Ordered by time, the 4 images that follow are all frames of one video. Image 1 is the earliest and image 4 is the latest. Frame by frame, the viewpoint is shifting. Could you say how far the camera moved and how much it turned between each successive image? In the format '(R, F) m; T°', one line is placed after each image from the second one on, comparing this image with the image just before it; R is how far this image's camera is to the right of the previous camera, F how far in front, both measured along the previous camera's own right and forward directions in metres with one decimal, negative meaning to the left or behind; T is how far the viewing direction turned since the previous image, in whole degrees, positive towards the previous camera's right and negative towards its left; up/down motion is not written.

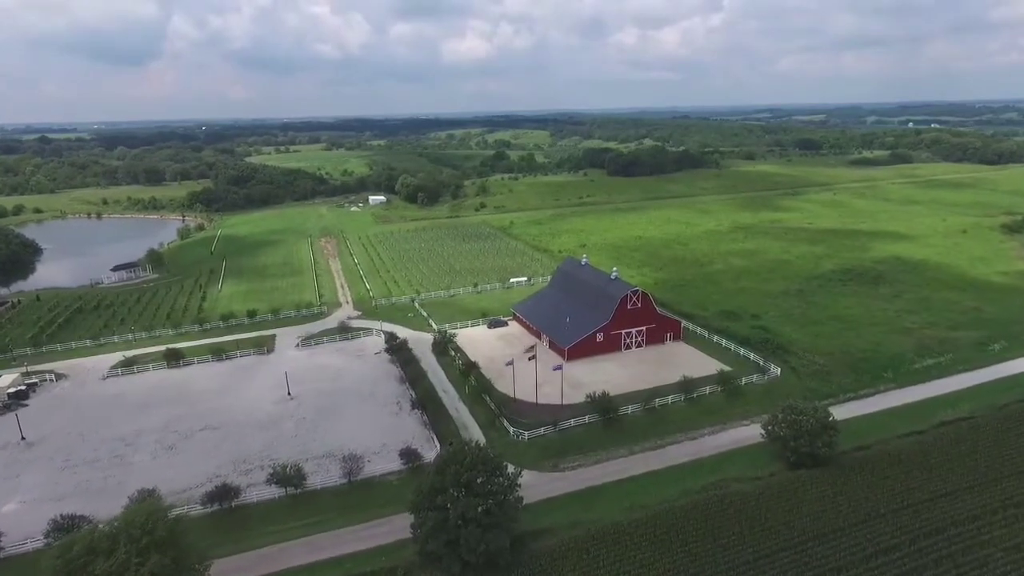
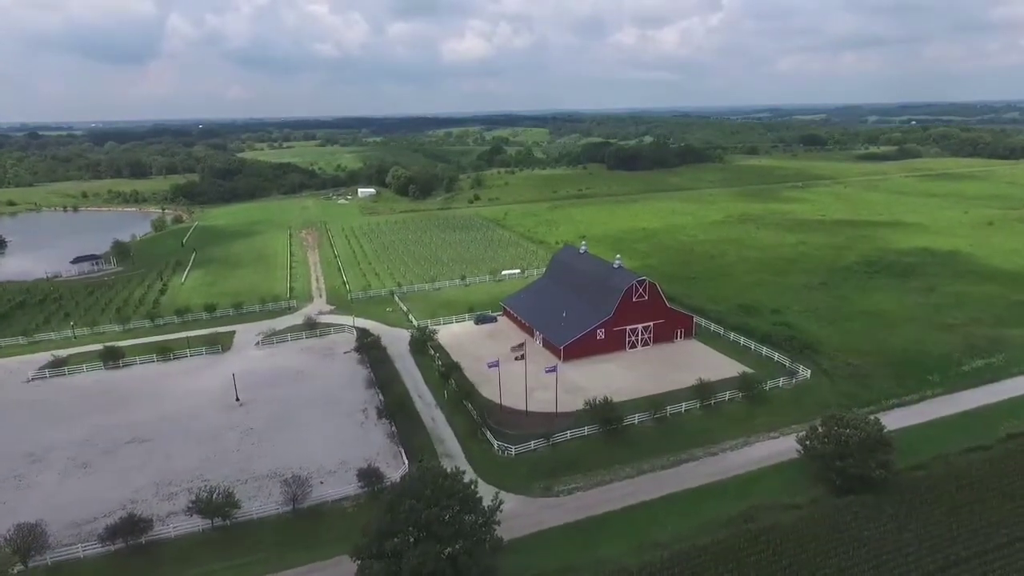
(+0.8, +6.3) m; 0°
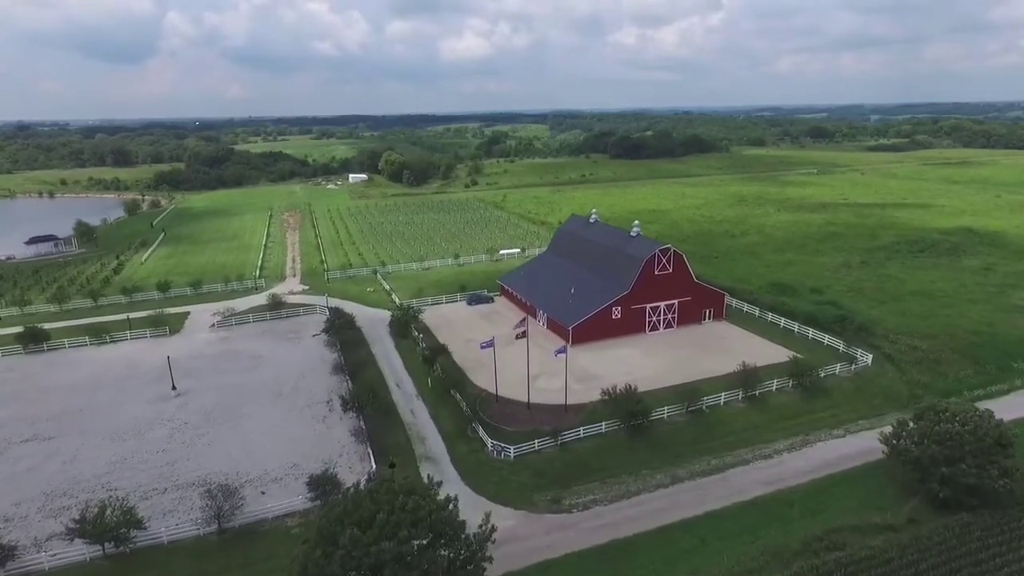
(0.0, +6.9) m; 0°
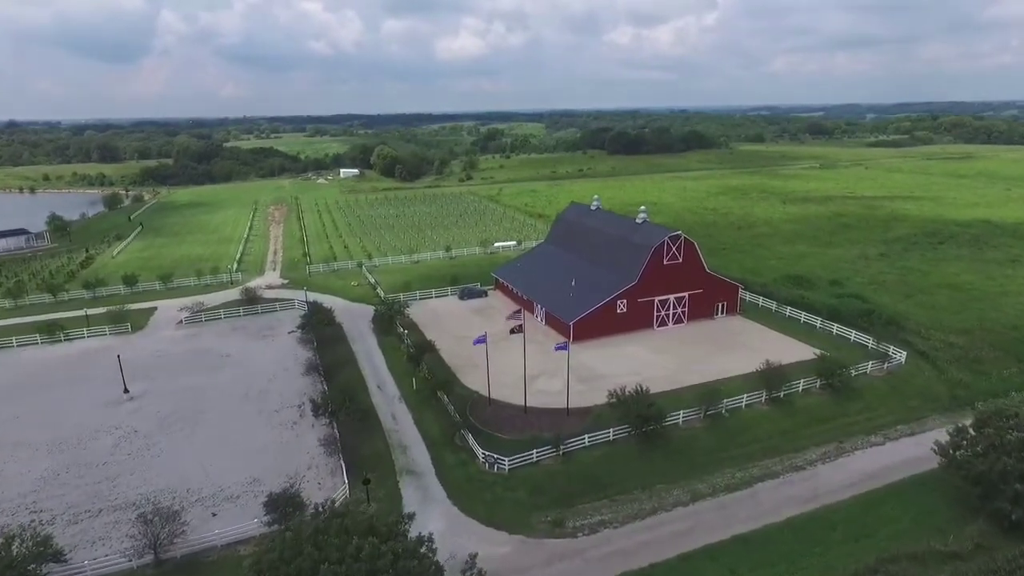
(+0.1, +3.3) m; 0°
